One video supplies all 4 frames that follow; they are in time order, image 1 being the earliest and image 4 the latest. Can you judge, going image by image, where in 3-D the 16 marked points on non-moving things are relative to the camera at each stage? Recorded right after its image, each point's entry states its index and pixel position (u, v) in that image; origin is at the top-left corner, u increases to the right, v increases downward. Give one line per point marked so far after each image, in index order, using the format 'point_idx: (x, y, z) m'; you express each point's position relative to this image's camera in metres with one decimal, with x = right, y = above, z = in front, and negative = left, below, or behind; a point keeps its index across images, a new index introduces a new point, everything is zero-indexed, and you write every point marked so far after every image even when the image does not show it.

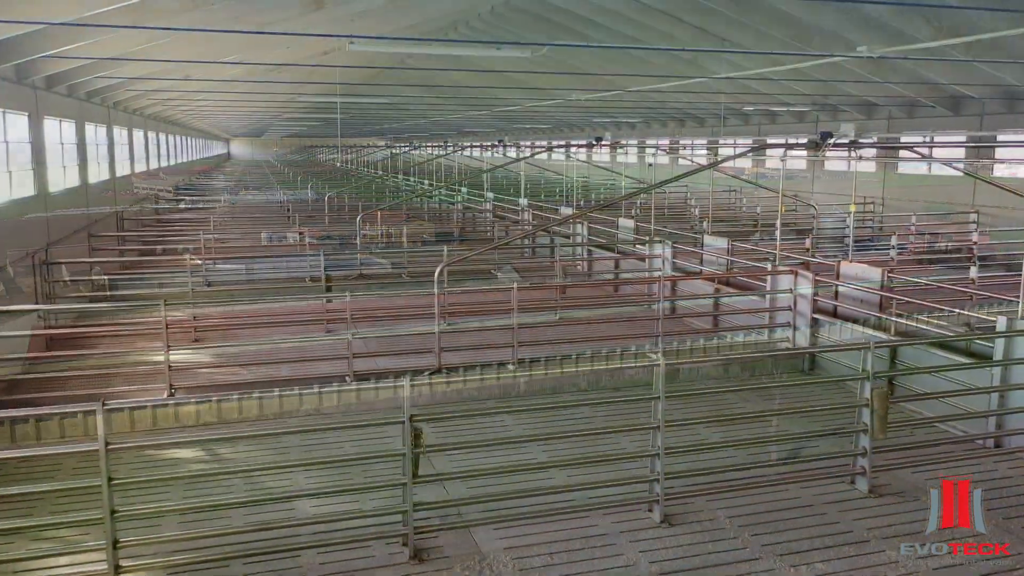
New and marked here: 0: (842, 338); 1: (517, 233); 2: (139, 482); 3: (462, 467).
0: (+2.4, -0.4, +7.0) m
1: (+0.1, +0.8, +13.7) m
2: (-1.5, -0.8, +3.9) m
3: (-0.2, -0.8, +4.4) m
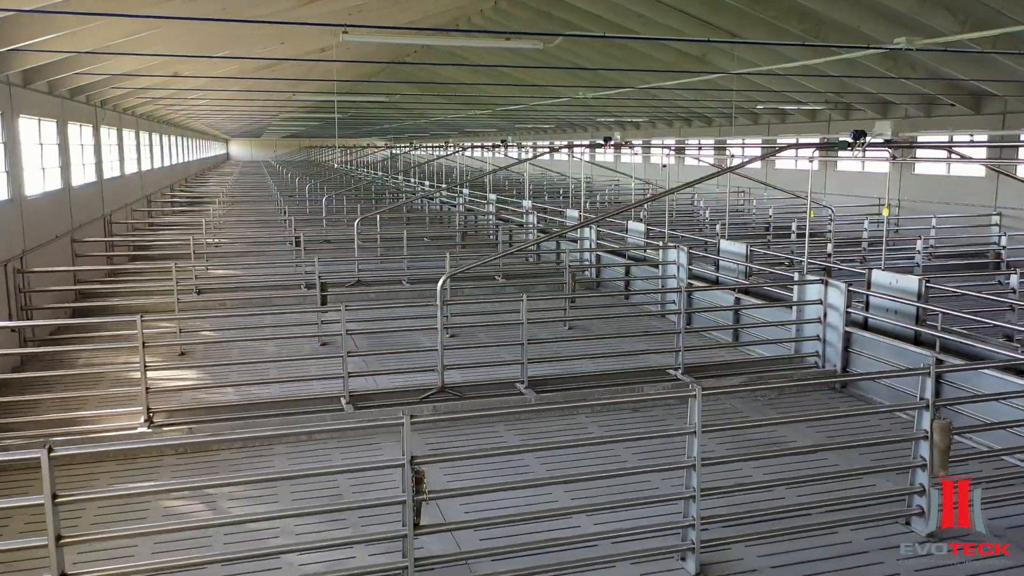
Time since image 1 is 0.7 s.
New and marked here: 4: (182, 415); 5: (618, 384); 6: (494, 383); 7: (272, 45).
0: (+2.4, -0.4, +6.5) m
1: (+0.1, +0.7, +13.2) m
2: (-1.4, -0.9, +3.3) m
3: (-0.2, -0.9, +3.9) m
4: (-1.9, -0.7, +5.6) m
5: (+0.7, -0.6, +6.4) m
6: (-0.1, -0.6, +6.3) m
7: (-2.5, +2.5, +10.0) m
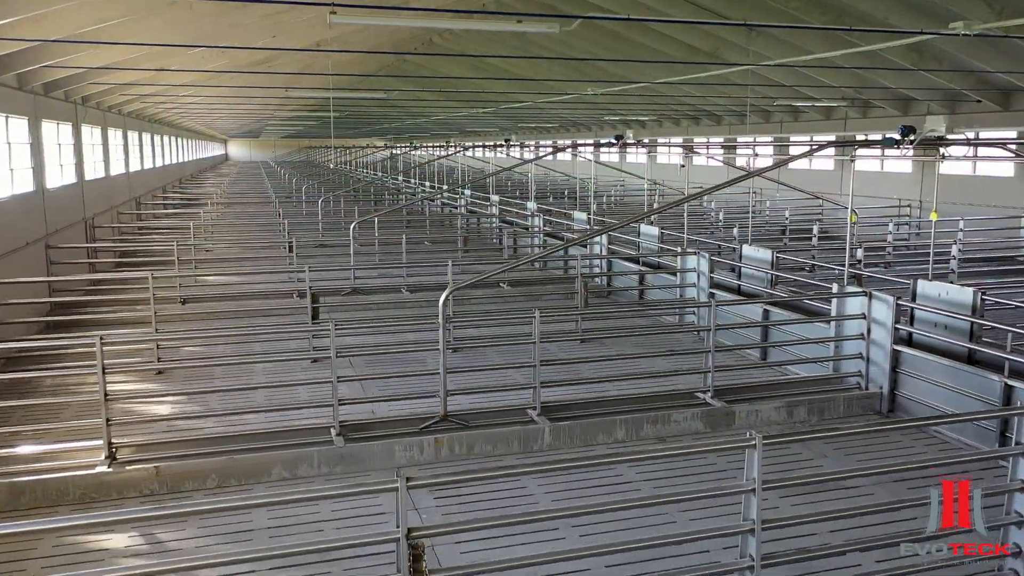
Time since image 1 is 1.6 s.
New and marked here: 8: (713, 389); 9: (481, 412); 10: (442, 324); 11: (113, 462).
0: (+2.5, -0.5, +5.8) m
1: (+0.2, +0.6, +12.5) m
2: (-1.4, -0.9, +2.7) m
3: (-0.1, -1.0, +3.2) m
4: (-1.8, -0.8, +4.9) m
5: (+0.8, -0.7, +5.7) m
6: (-0.1, -0.7, +5.6) m
7: (-2.4, +2.4, +9.4) m
8: (+1.2, -0.6, +5.9) m
9: (-0.2, -0.7, +5.6) m
10: (-0.4, -0.2, +5.3) m
11: (-2.0, -0.9, +4.8) m
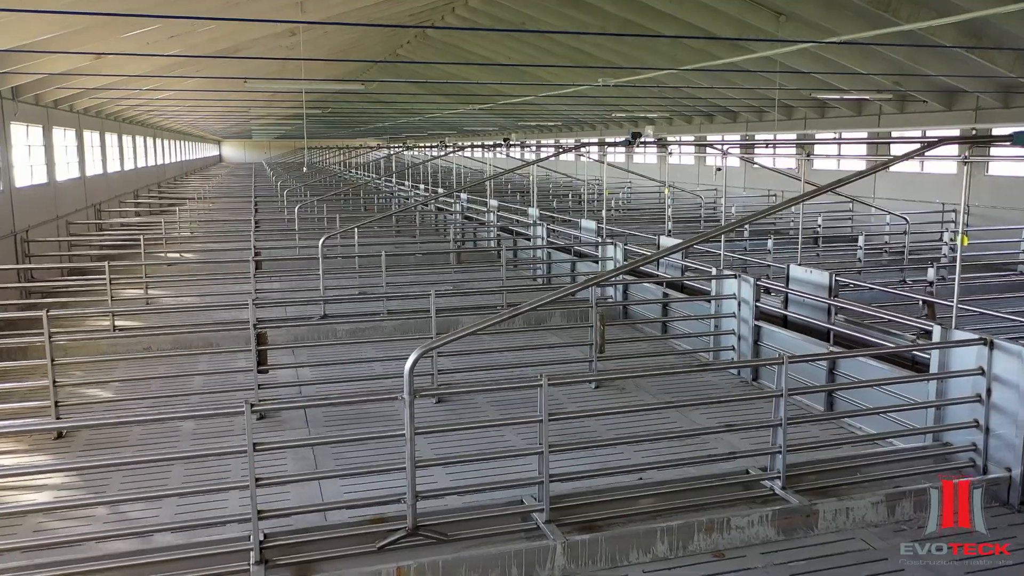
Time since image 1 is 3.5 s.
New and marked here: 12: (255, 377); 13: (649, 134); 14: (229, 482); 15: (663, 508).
0: (+2.5, -0.7, +4.2) m
1: (+0.2, +0.4, +10.9) m
2: (-1.4, -1.2, +1.1) m
3: (-0.1, -1.2, +1.6) m
4: (-1.8, -1.0, +3.3) m
5: (+0.7, -0.9, +4.1) m
6: (-0.1, -0.9, +4.0) m
7: (-2.5, +2.2, +7.8) m
8: (+1.2, -0.8, +4.3) m
9: (-0.2, -0.9, +4.0) m
10: (-0.4, -0.4, +3.8) m
11: (-2.0, -1.1, +3.2) m
12: (-1.6, -0.5, +6.1) m
13: (+1.9, +2.1, +13.5) m
14: (-1.2, -0.8, +4.1) m
15: (+0.6, -0.9, +4.1) m
